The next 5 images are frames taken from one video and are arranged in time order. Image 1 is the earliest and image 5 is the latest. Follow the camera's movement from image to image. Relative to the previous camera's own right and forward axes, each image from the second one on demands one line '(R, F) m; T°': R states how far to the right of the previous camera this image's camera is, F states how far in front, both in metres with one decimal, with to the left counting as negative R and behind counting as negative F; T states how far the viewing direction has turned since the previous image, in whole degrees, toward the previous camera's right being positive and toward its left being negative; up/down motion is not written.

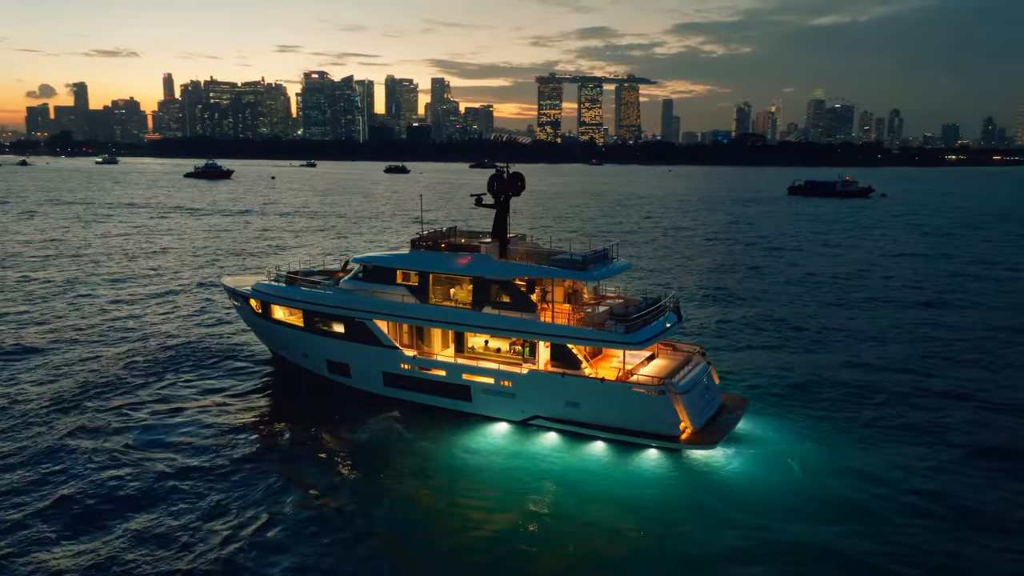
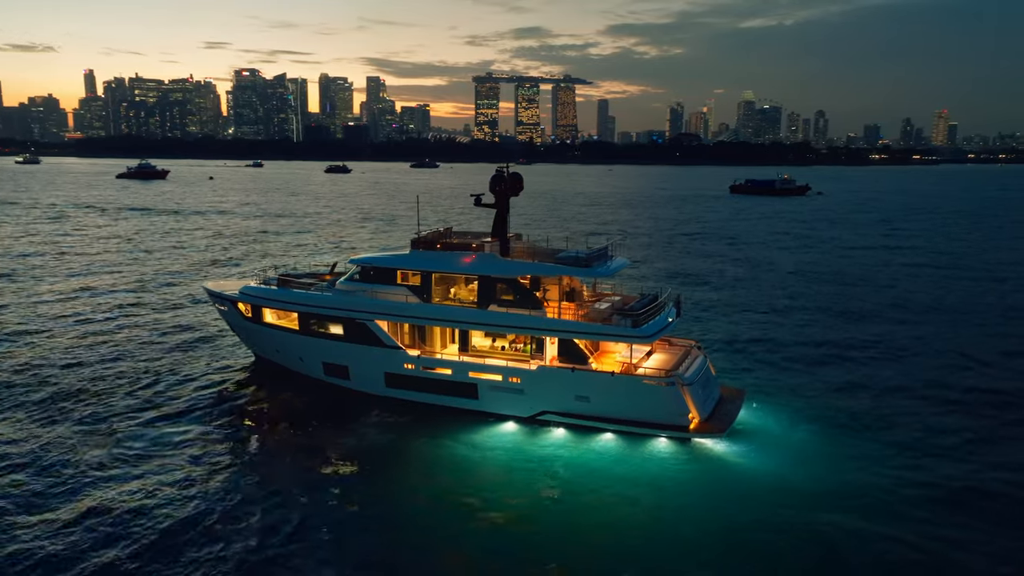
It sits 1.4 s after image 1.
(-1.4, -0.1) m; +4°
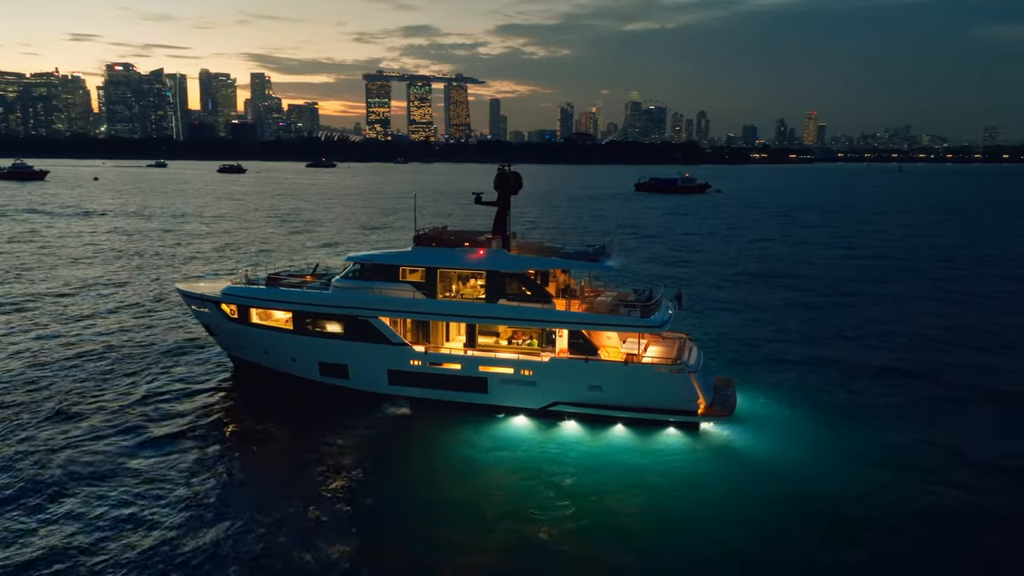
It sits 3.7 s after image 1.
(-2.4, -0.2) m; +7°
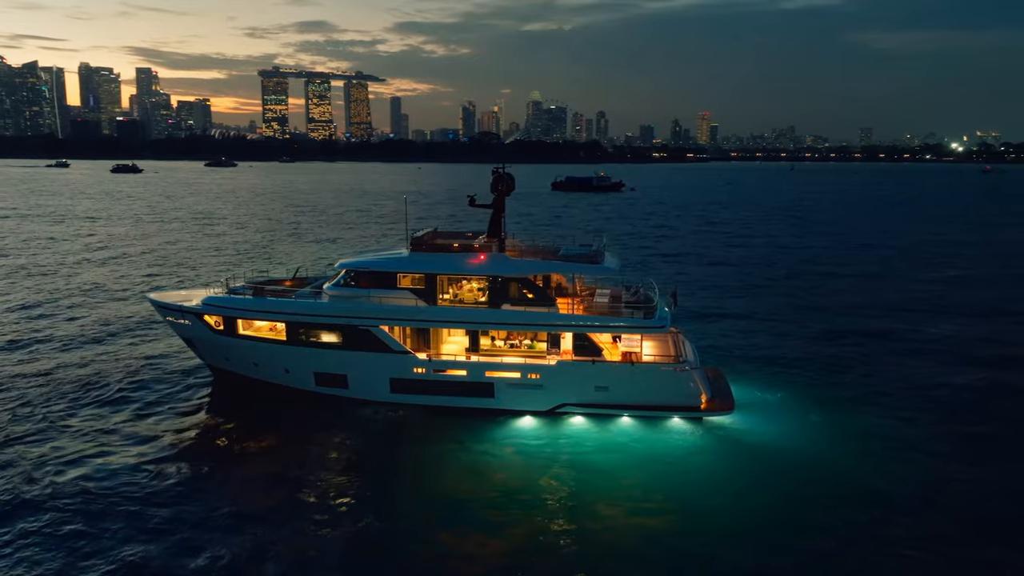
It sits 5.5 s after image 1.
(-2.1, +0.1) m; +7°
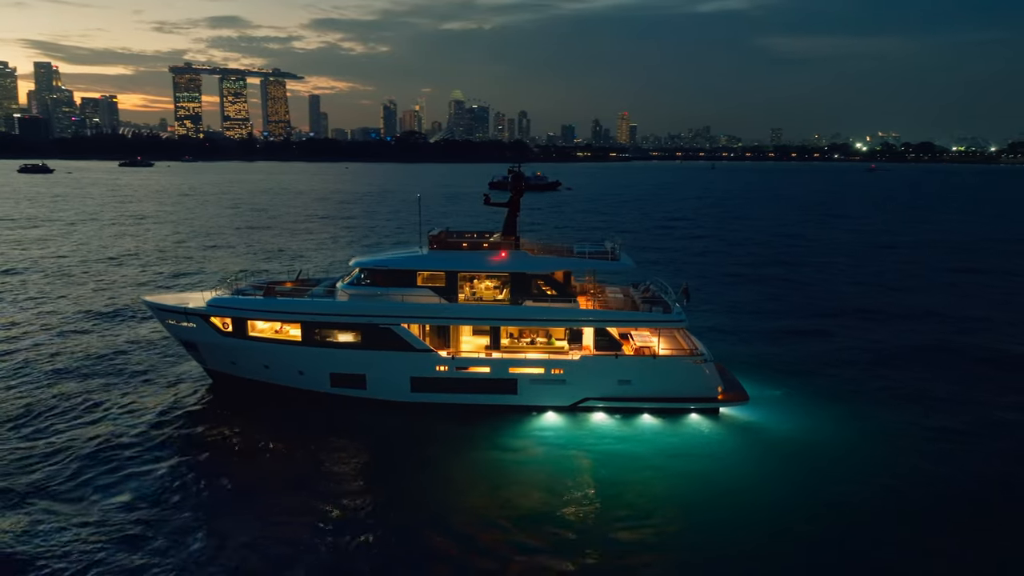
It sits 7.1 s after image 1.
(-2.1, 0.0) m; +5°
